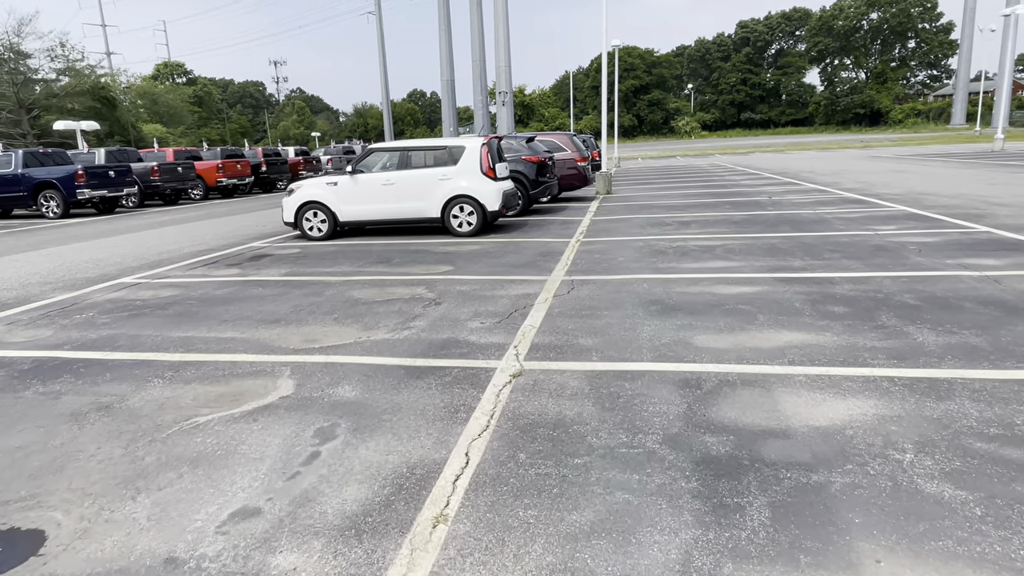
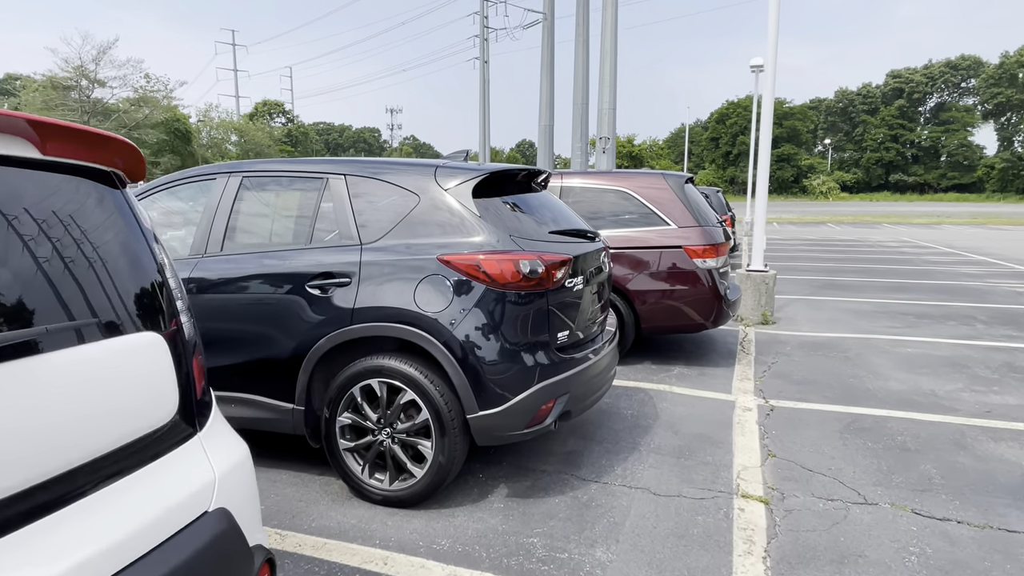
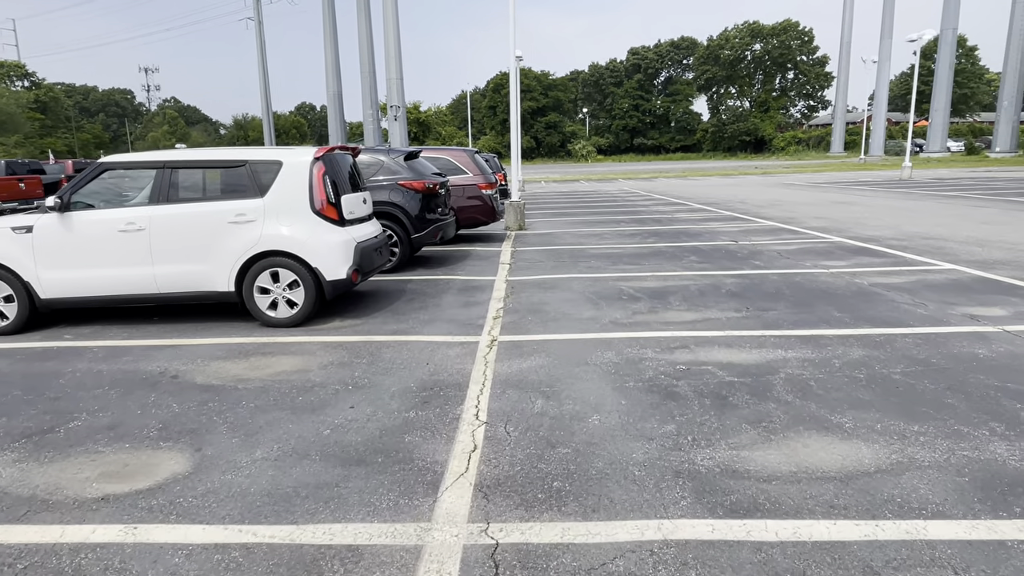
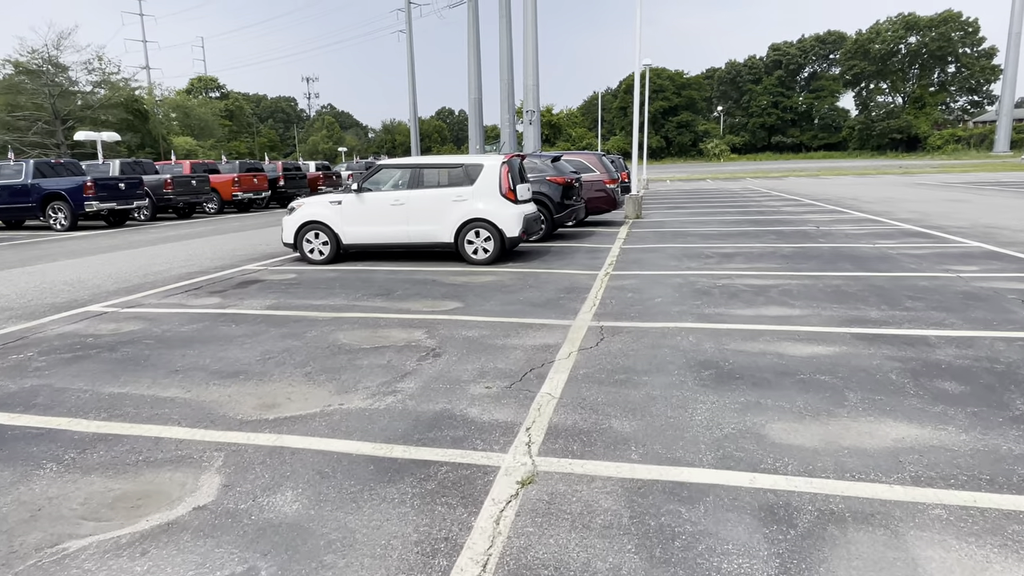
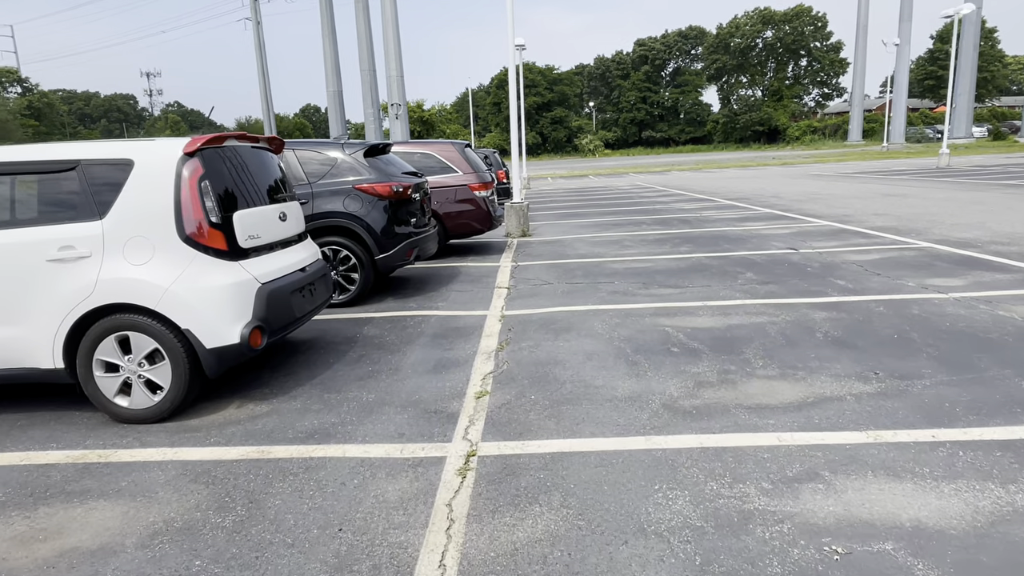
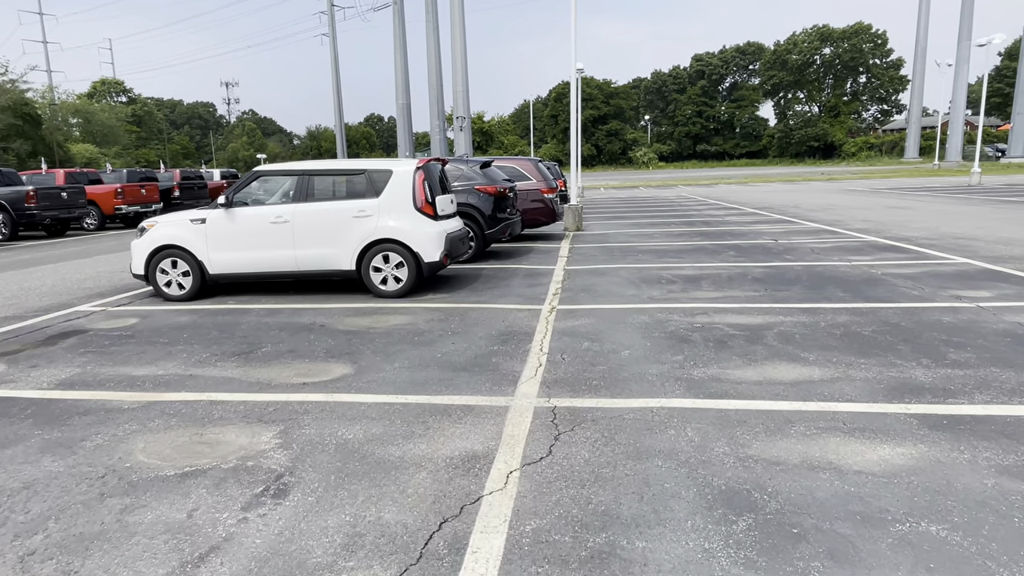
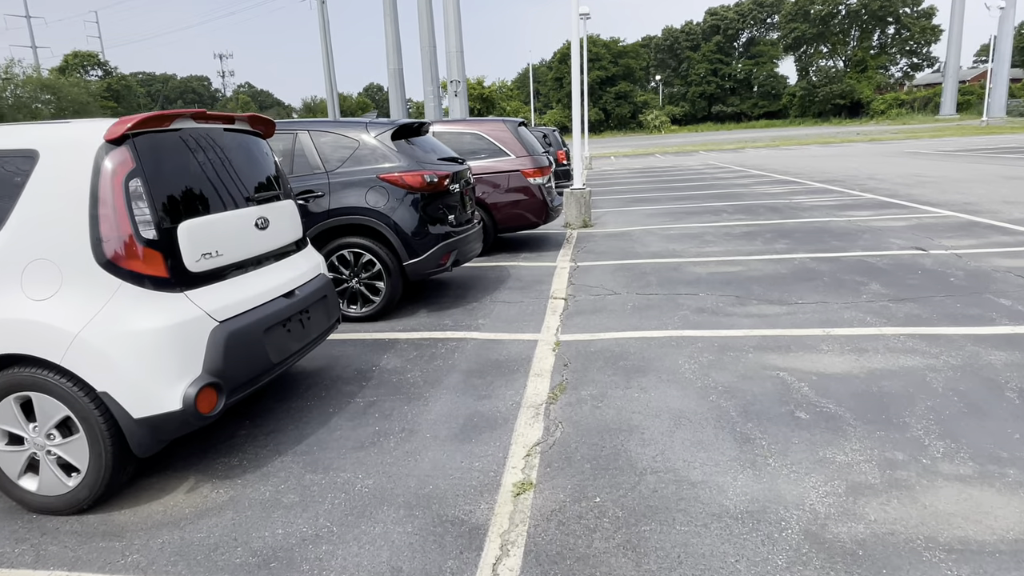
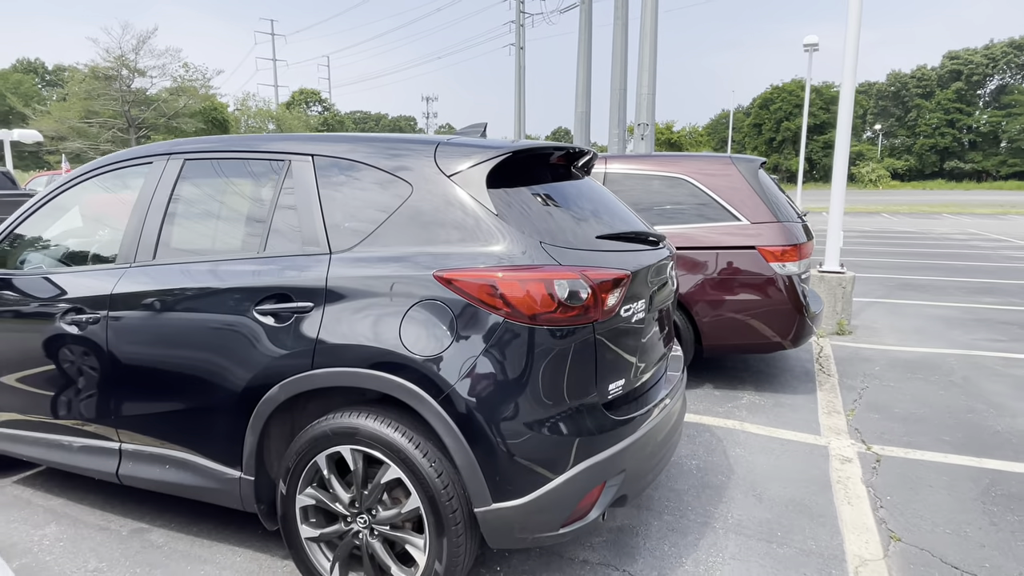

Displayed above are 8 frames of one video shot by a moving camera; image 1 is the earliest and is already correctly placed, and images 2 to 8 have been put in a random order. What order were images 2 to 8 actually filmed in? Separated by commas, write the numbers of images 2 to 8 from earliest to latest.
4, 6, 3, 5, 7, 2, 8
